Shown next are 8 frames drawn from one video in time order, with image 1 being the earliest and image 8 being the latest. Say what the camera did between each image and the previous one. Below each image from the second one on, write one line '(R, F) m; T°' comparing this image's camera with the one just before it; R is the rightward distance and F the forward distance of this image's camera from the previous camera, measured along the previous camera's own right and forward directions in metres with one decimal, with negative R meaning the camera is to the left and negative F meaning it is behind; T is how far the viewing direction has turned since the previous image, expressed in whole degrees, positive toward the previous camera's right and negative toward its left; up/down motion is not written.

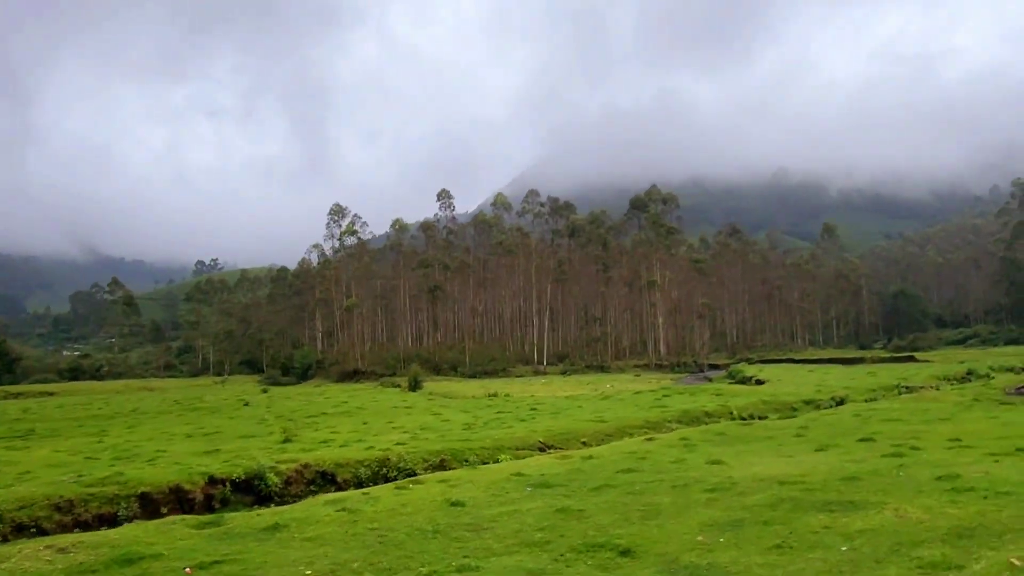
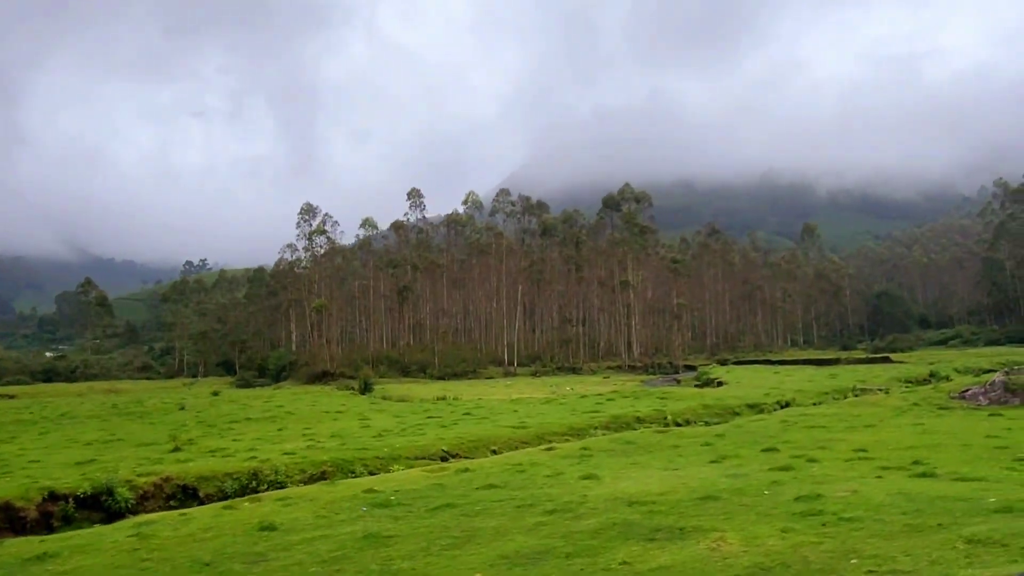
(+3.0, +1.4) m; 0°
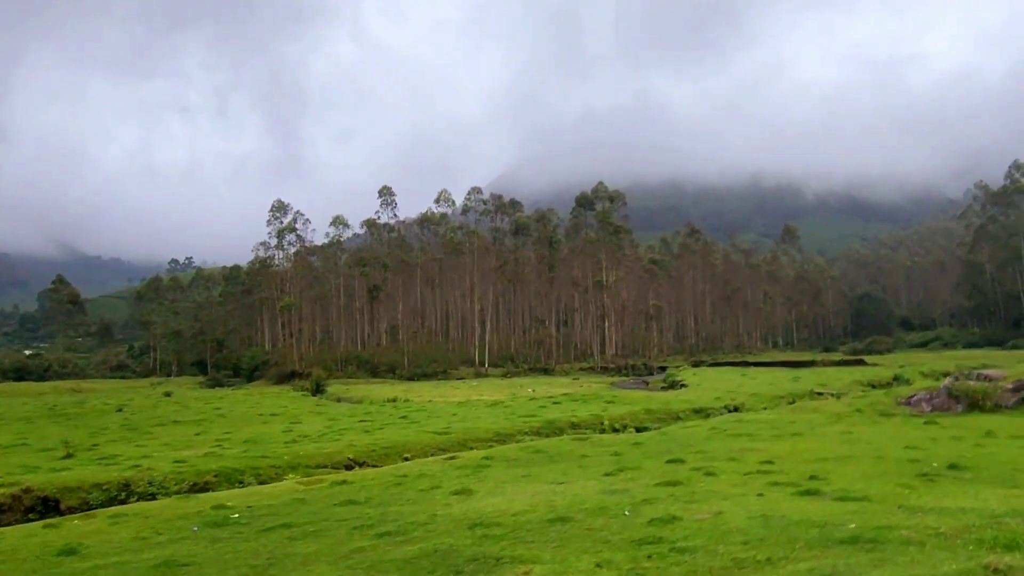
(+2.4, +1.2) m; +1°
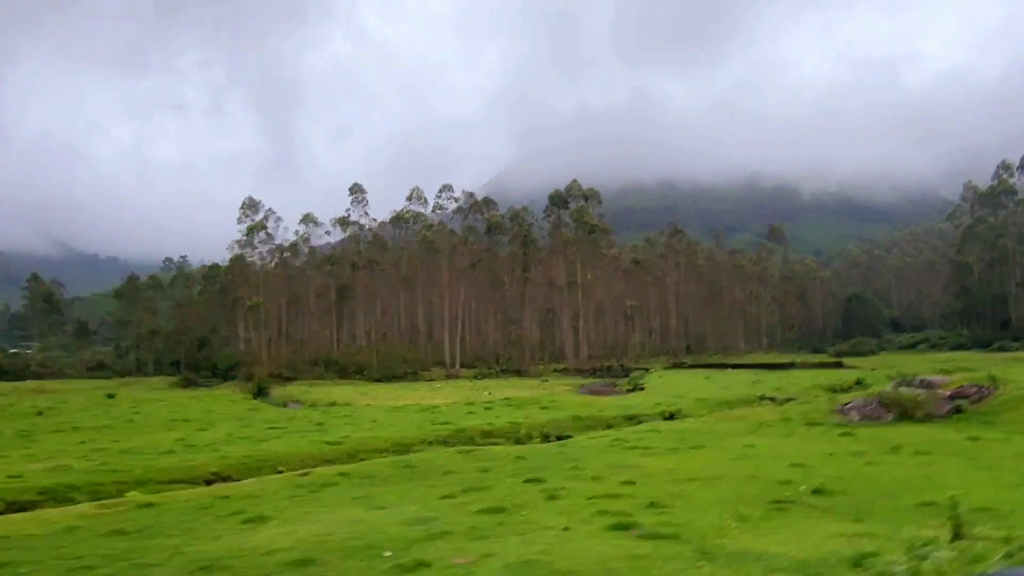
(+3.4, +1.8) m; 0°
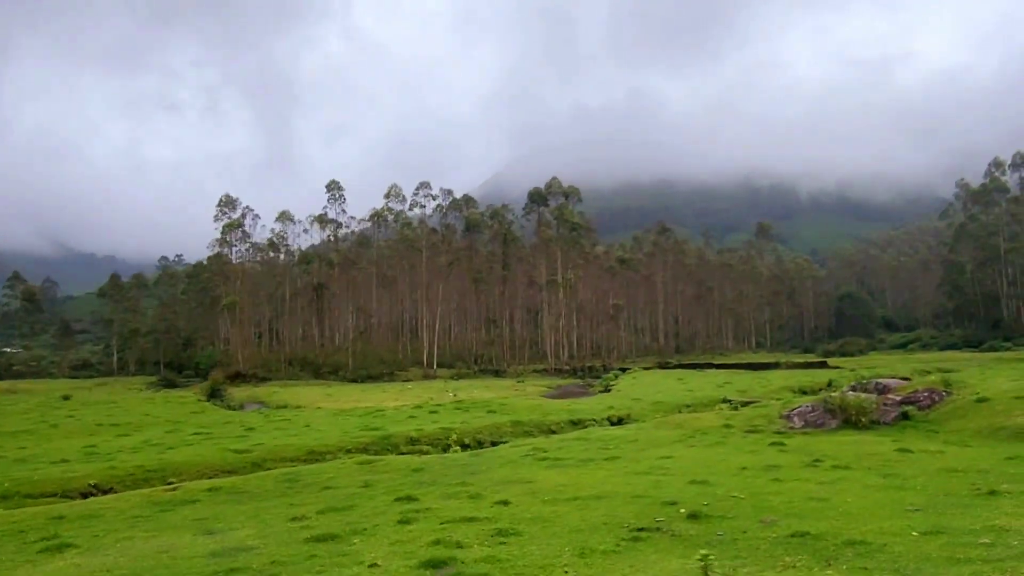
(+2.5, +1.4) m; 0°
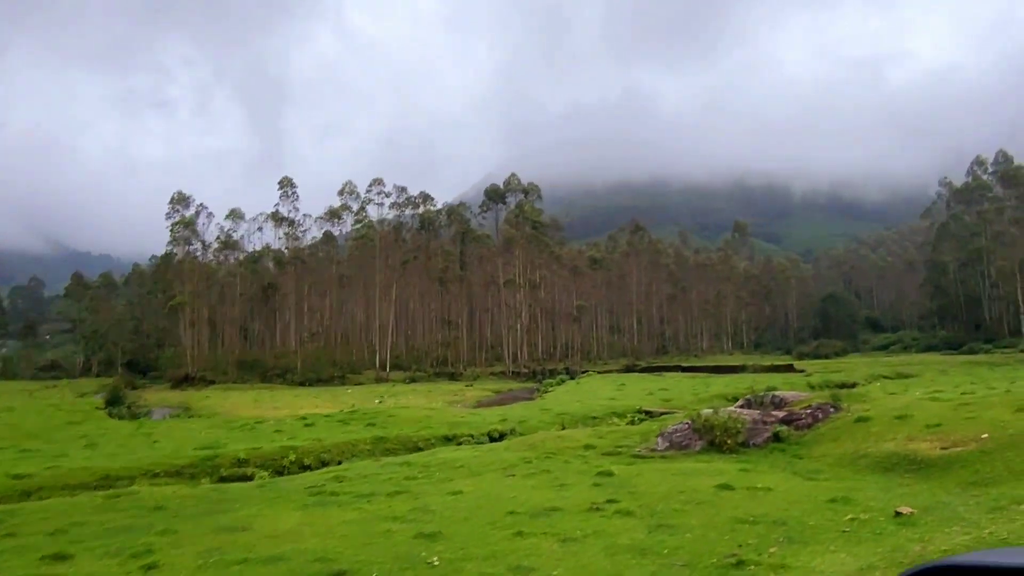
(+5.0, +2.8) m; 0°
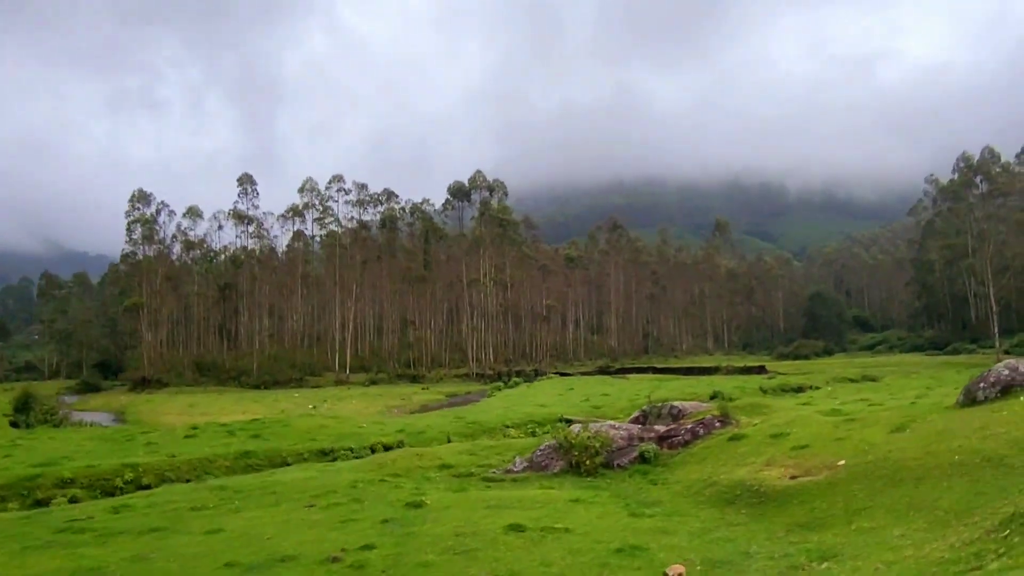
(+4.0, +2.3) m; 0°
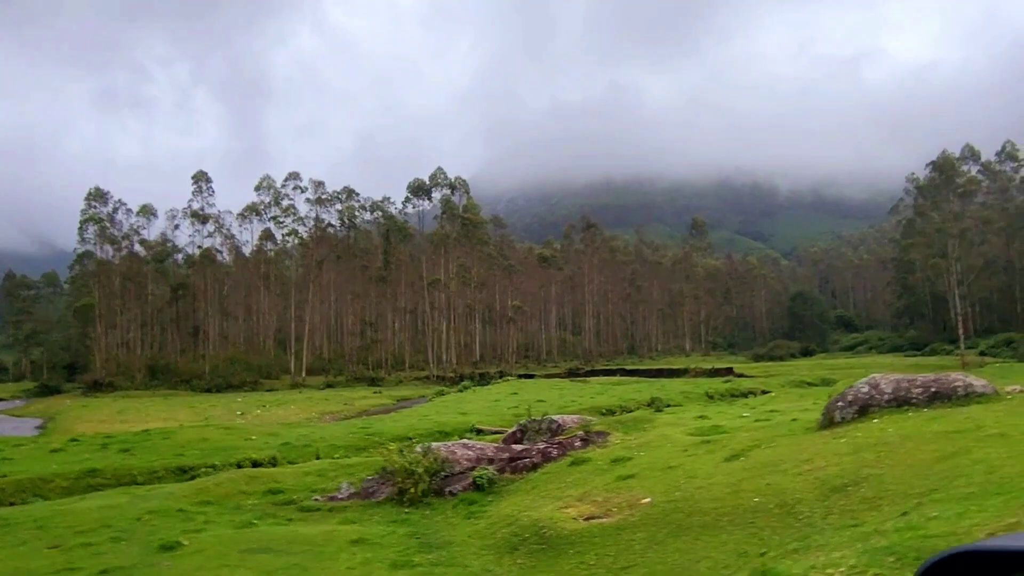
(+3.8, +2.0) m; 0°
